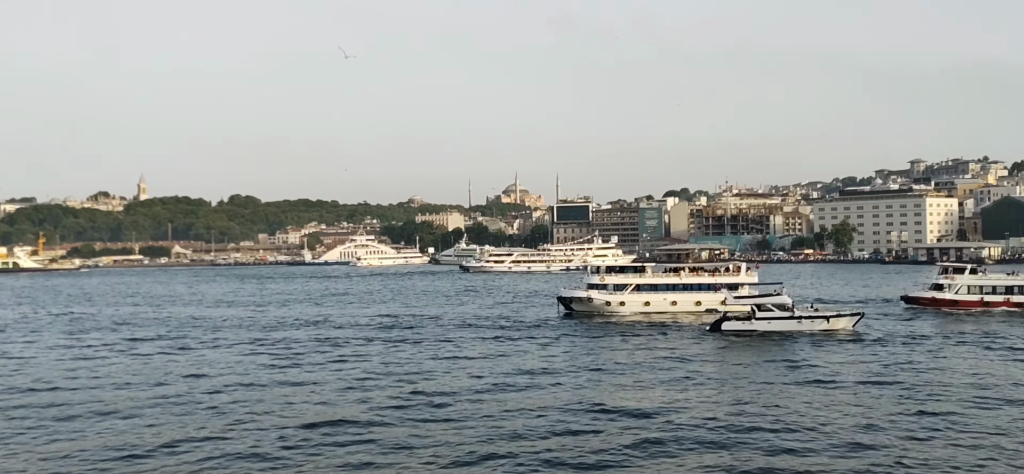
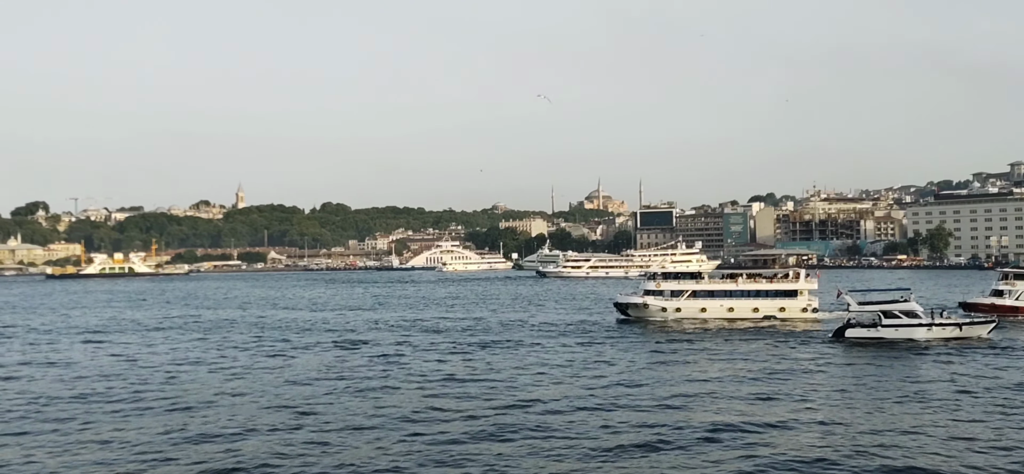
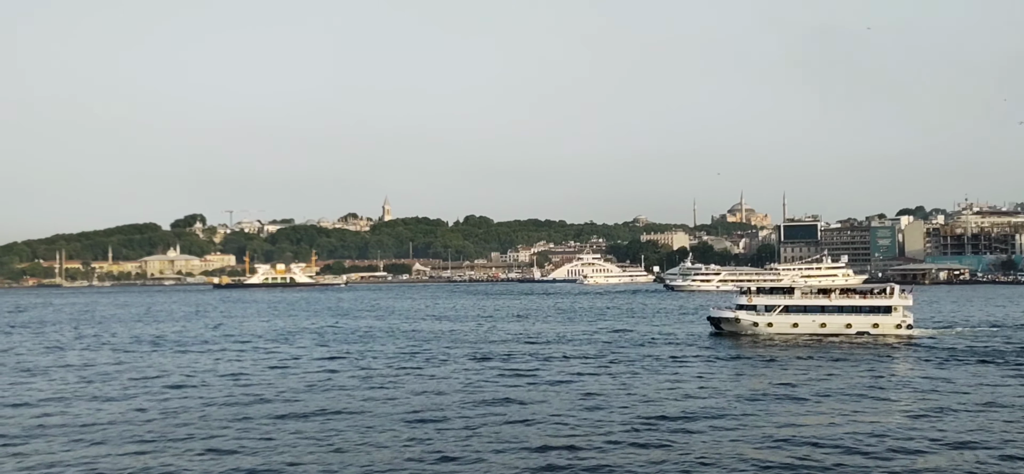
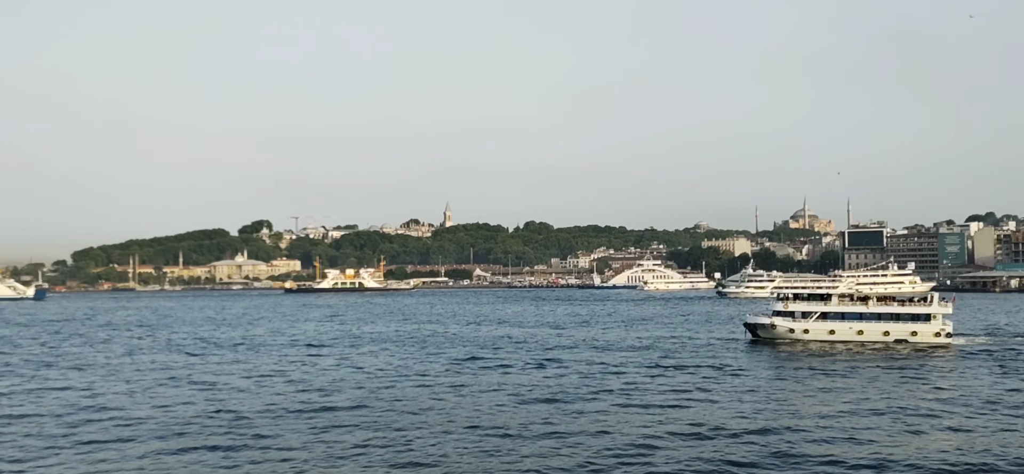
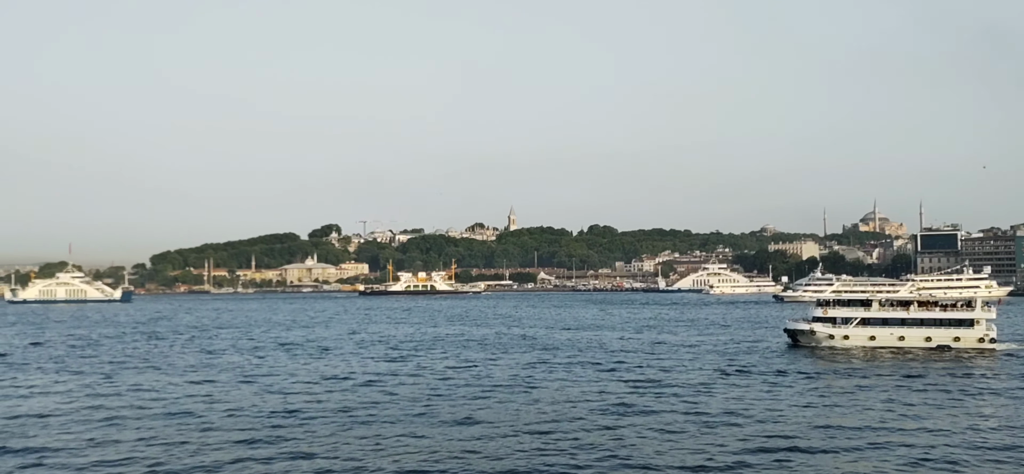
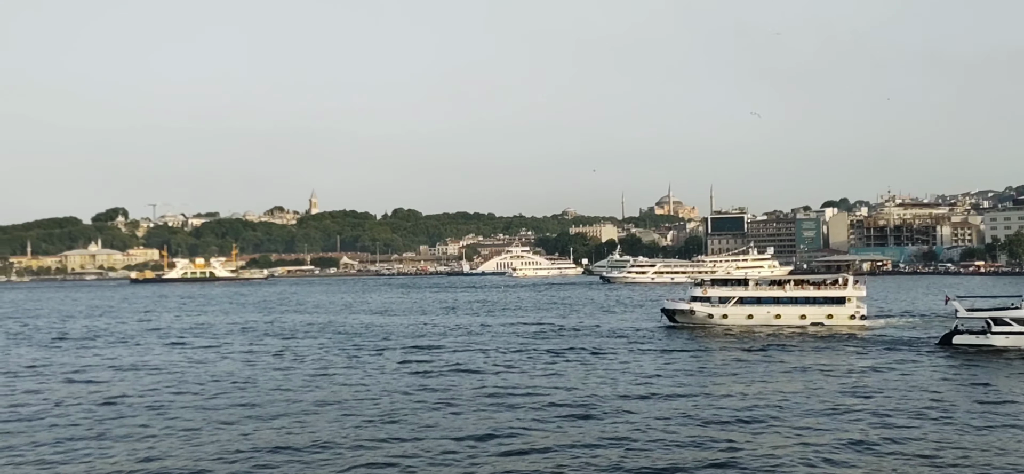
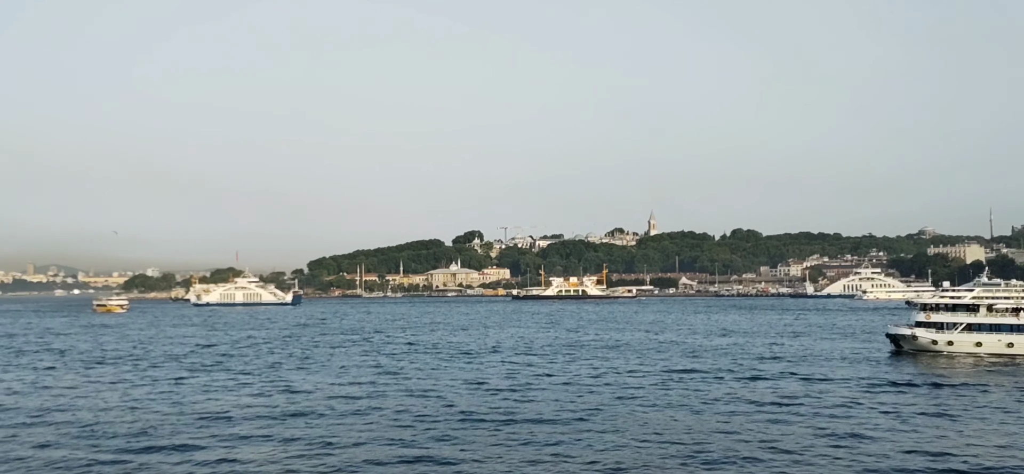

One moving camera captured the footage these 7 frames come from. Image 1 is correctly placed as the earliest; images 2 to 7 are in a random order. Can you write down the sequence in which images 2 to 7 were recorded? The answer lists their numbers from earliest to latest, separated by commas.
2, 6, 3, 4, 5, 7
